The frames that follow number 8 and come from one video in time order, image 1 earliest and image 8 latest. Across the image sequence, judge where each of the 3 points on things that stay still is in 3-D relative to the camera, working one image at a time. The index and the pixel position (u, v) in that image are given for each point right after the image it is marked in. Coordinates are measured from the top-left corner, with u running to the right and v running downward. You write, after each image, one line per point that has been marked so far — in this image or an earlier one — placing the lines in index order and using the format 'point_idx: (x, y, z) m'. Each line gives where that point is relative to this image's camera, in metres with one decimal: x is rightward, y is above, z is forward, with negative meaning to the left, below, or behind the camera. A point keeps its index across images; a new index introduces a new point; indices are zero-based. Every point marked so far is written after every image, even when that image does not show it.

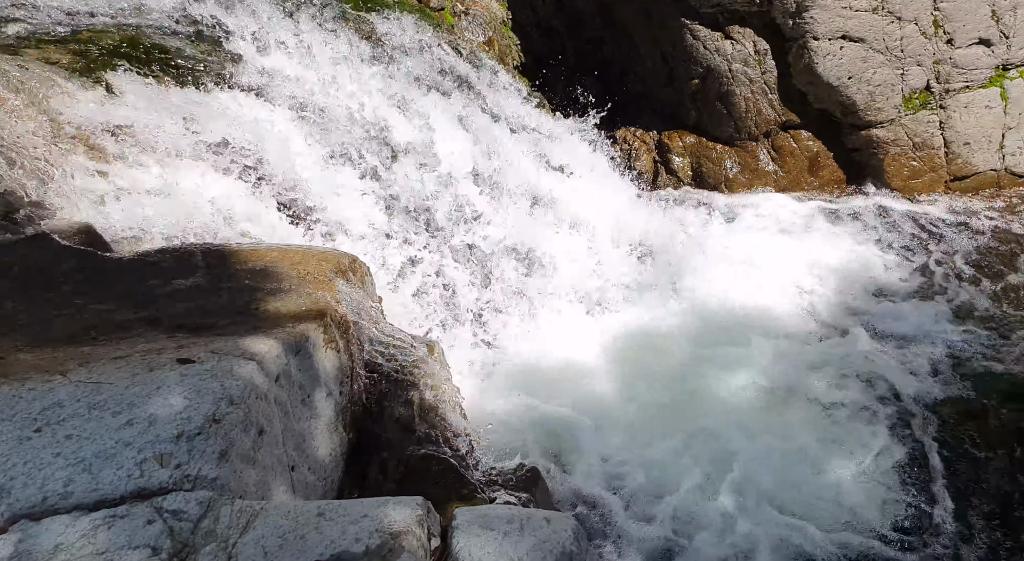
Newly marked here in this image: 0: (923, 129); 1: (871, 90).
0: (+3.6, +1.3, +5.9) m
1: (+3.1, +1.7, +5.8) m
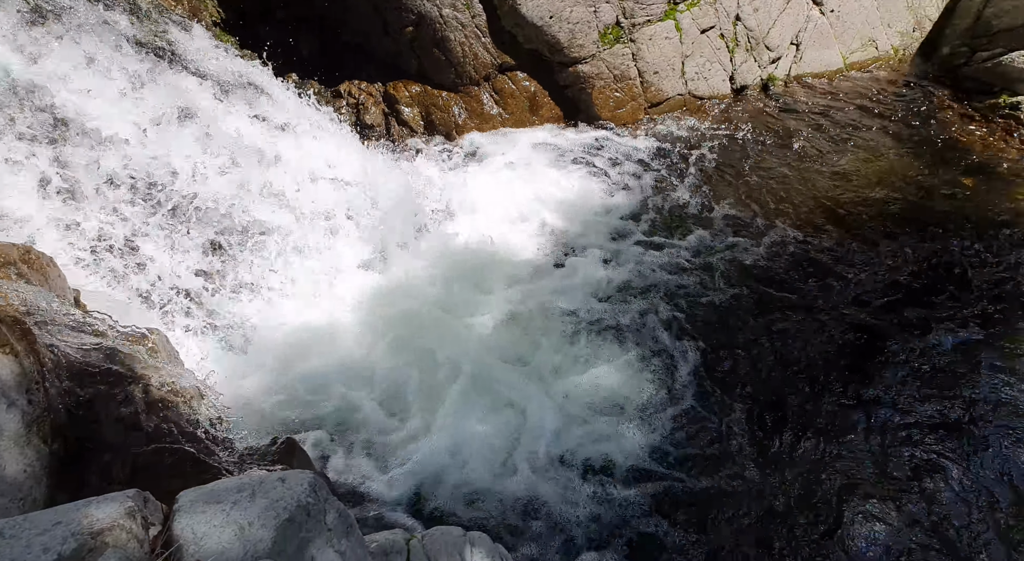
0: (+1.0, +2.1, +6.5) m
1: (+0.6, +2.4, +6.3) m
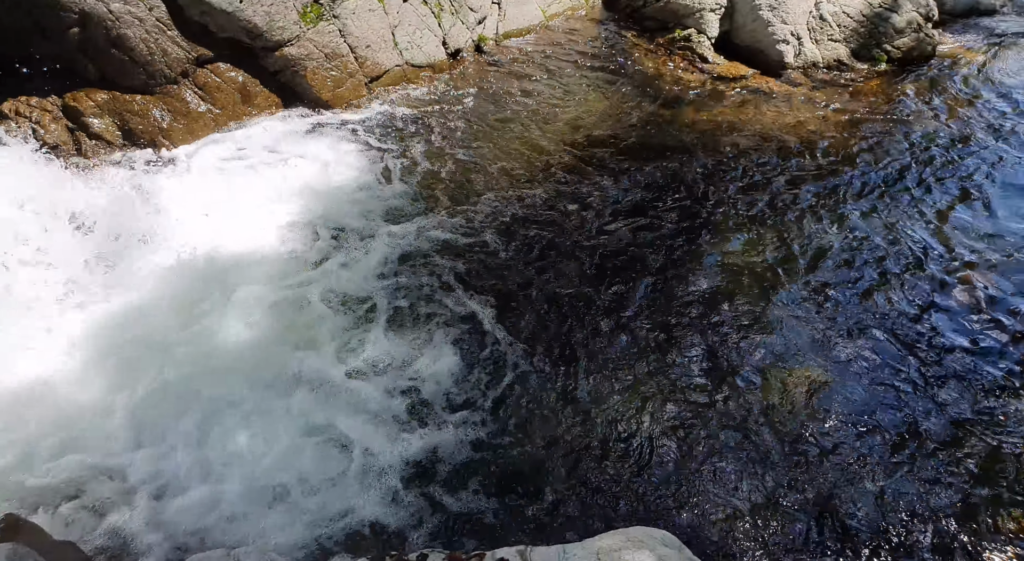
0: (-1.8, +2.3, +6.4) m
1: (-2.2, +2.4, +6.0) m
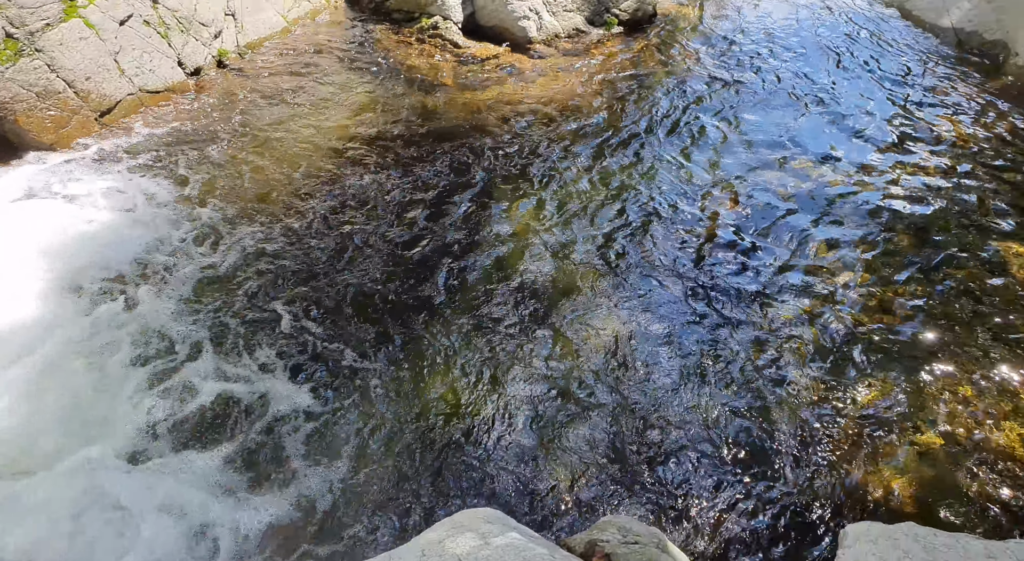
0: (-4.0, +1.7, +5.7) m
1: (-4.4, +1.8, +5.2) m
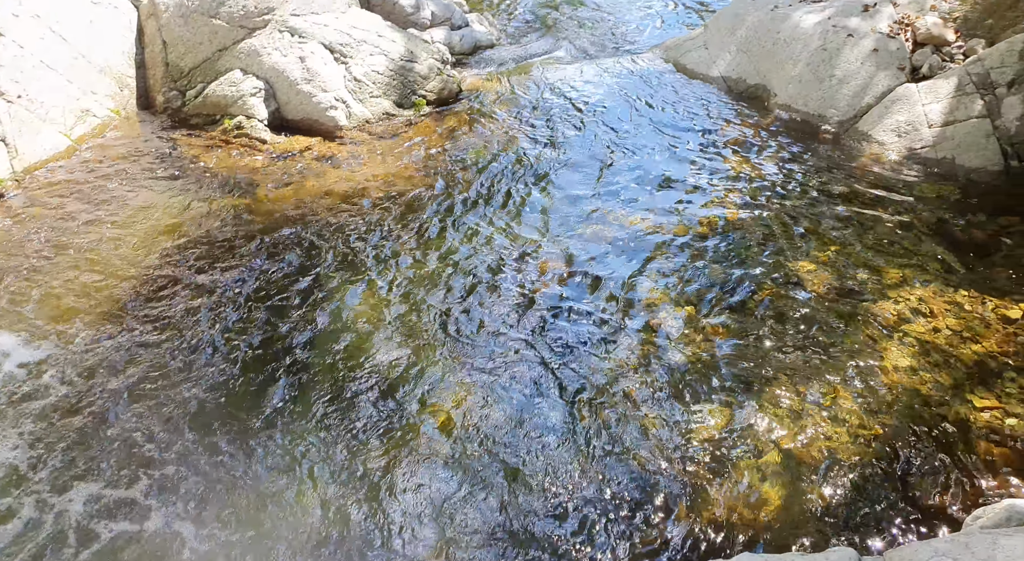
0: (-5.5, +0.3, +4.8) m
1: (-5.8, +0.3, +4.3) m
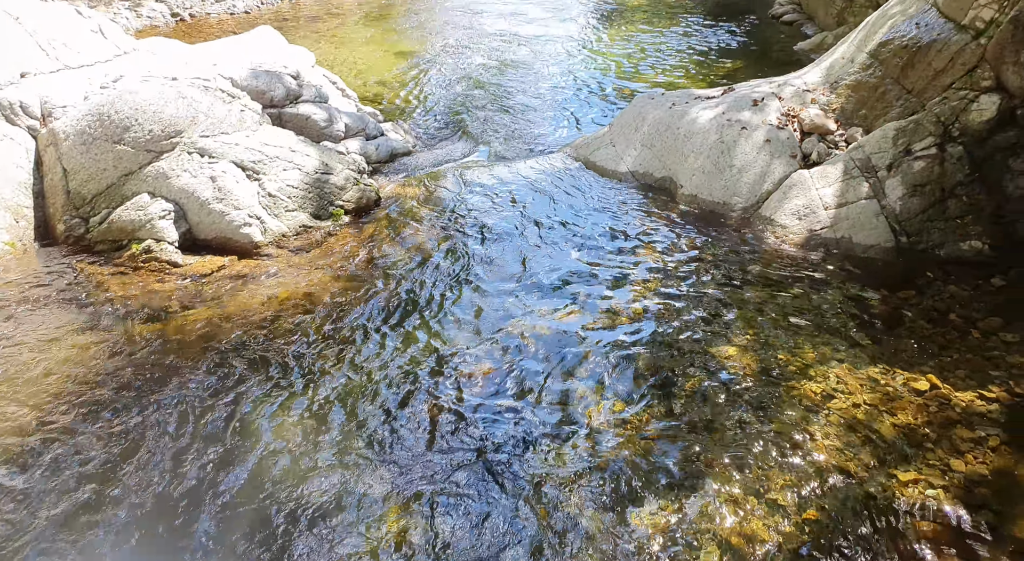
0: (-6.0, -1.0, +4.2) m
1: (-6.3, -0.9, +3.7) m
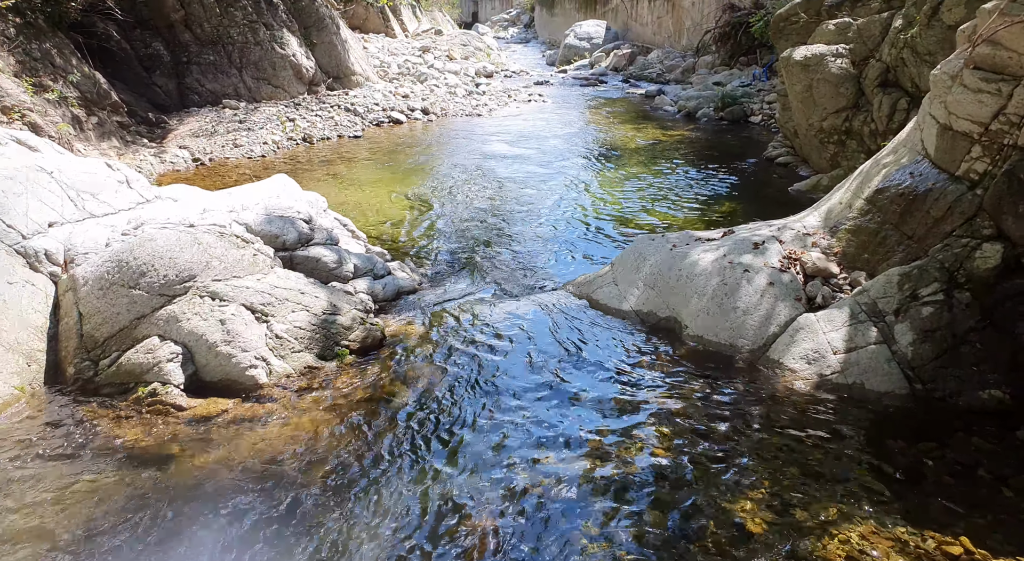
0: (-6.0, -2.0, +4.1) m
1: (-6.3, -1.8, +3.5) m
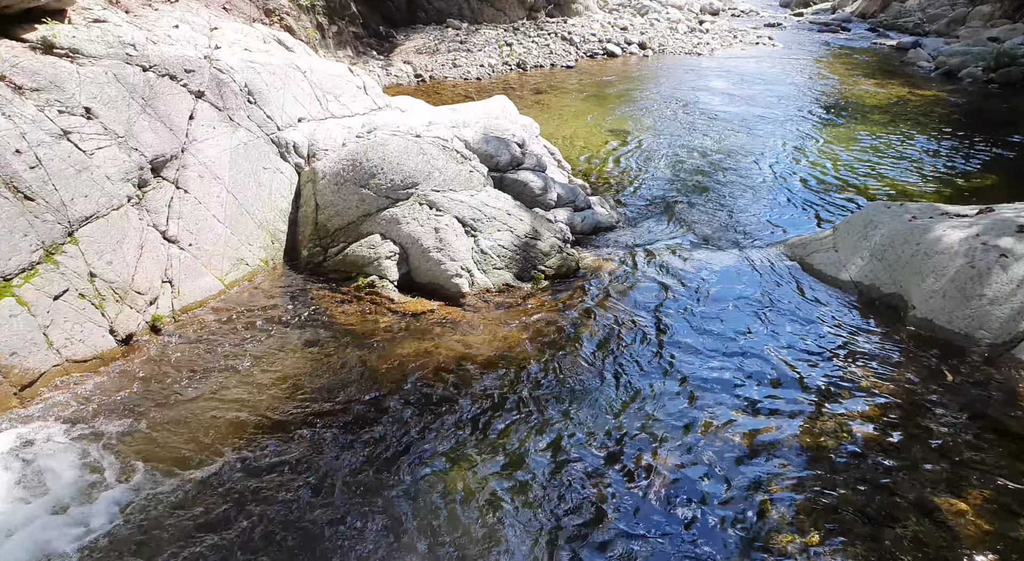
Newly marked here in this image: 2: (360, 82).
0: (-4.6, -0.7, +5.4) m
1: (-5.0, -0.5, +5.0) m
2: (-2.1, +2.7, +9.2) m
